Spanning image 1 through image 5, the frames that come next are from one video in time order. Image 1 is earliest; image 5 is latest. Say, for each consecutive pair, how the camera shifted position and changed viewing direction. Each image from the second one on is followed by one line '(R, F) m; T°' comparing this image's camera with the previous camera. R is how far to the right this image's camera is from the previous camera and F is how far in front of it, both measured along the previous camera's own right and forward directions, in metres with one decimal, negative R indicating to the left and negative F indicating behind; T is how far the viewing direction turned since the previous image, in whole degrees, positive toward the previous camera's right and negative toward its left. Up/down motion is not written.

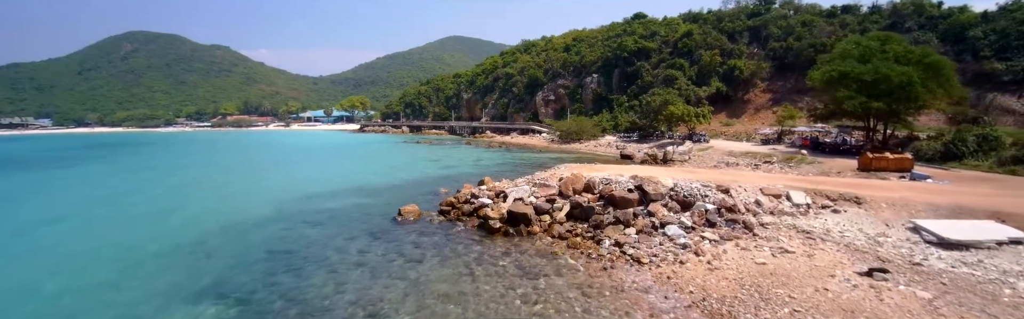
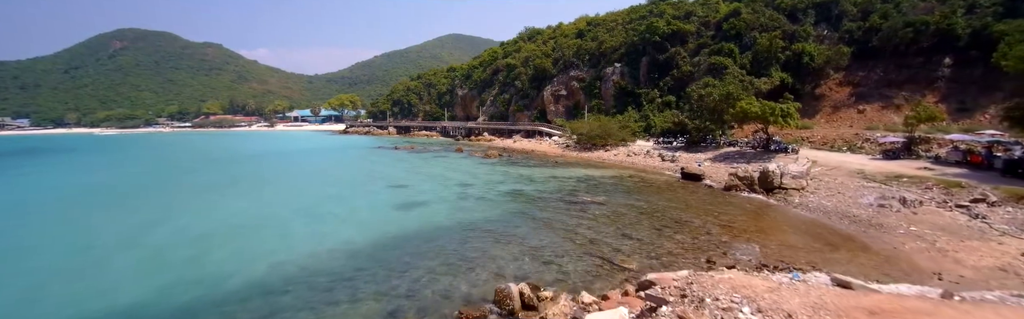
(-0.4, +9.8) m; 0°
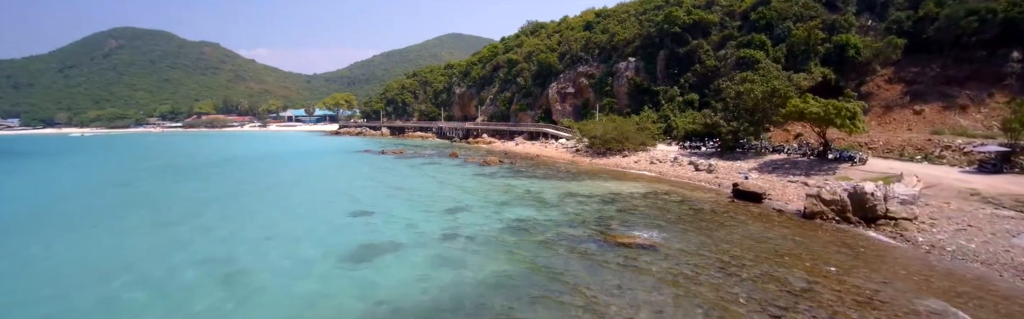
(-0.2, +4.2) m; 0°
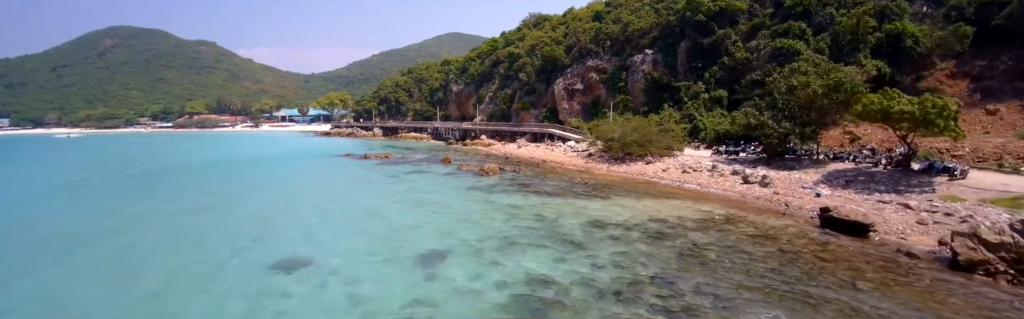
(-0.2, +4.1) m; 0°
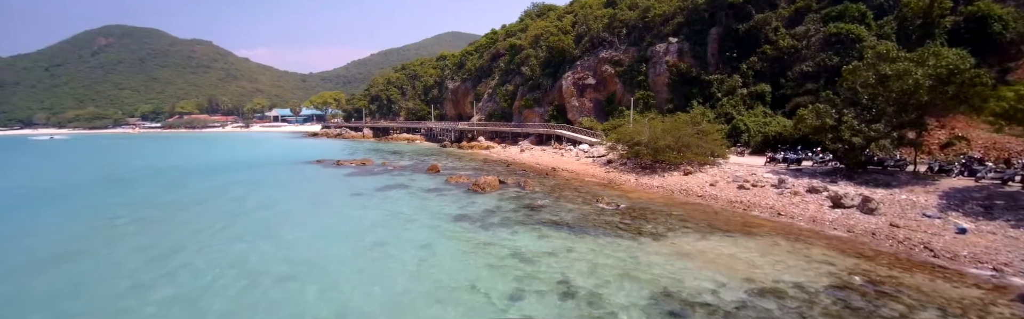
(-0.2, +4.5) m; 0°
